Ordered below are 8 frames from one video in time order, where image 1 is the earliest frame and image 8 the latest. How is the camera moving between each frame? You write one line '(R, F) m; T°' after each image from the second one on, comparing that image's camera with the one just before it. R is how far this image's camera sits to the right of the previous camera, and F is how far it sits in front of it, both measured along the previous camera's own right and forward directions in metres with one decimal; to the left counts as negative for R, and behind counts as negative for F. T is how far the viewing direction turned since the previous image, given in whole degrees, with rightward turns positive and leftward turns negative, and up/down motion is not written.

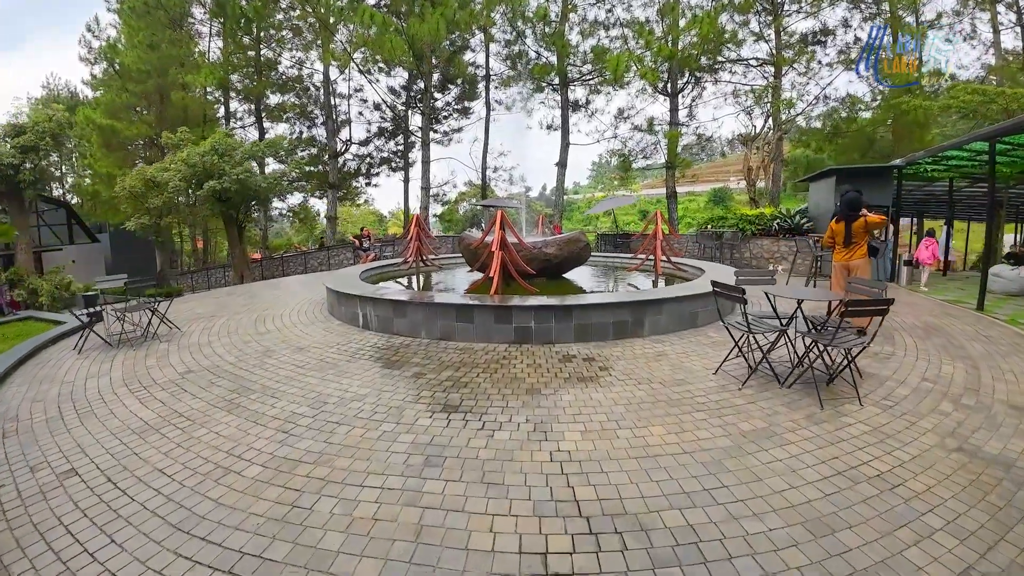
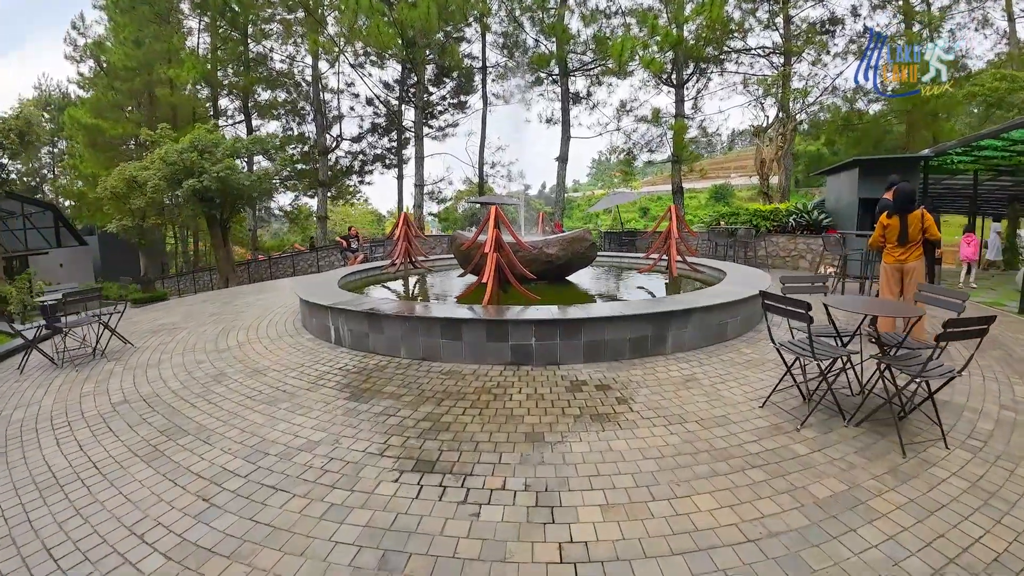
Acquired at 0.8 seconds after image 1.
(0.0, +0.7) m; 0°
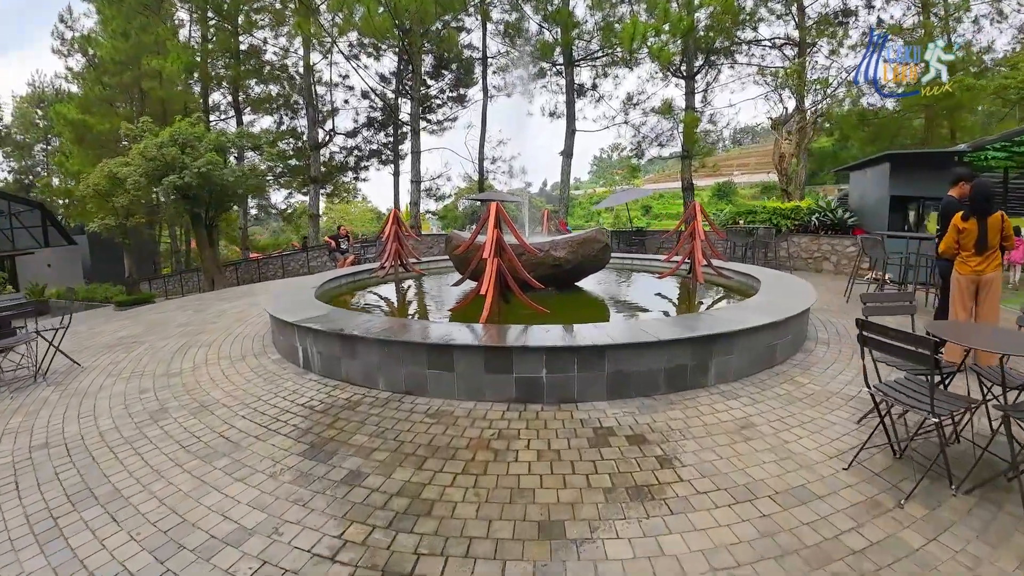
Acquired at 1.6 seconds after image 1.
(0.0, +0.7) m; 0°
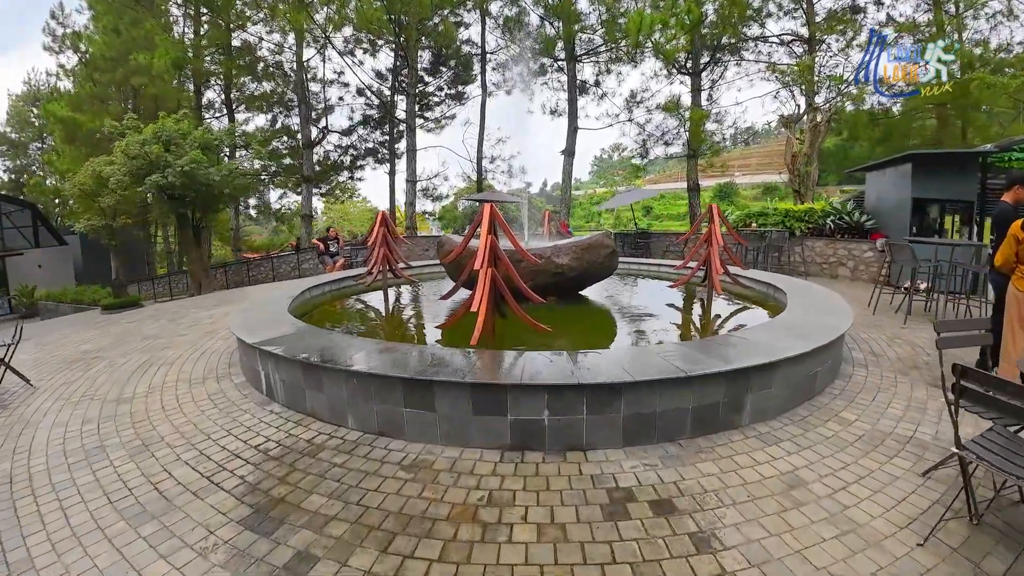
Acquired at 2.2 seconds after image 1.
(0.0, +0.5) m; 0°
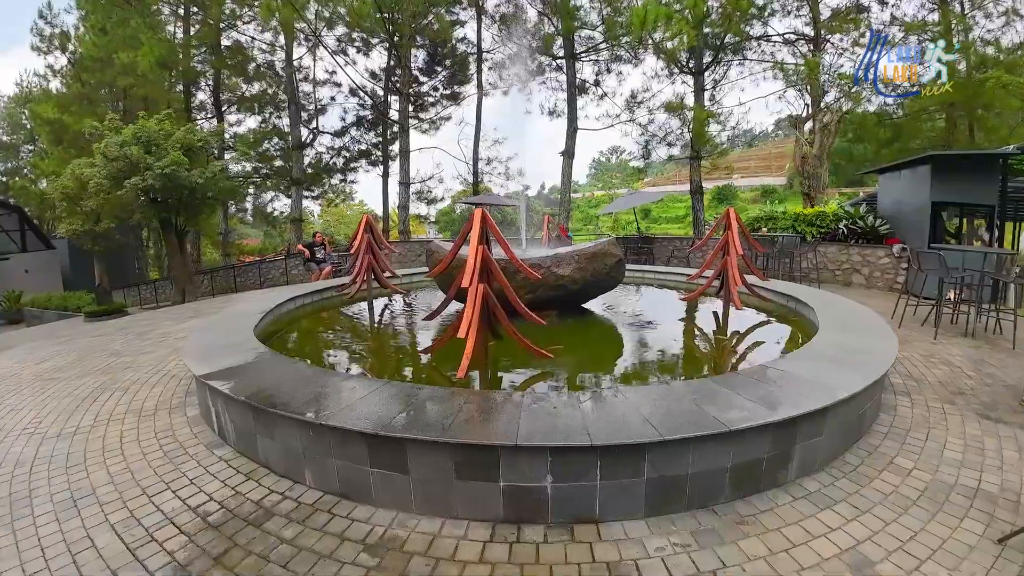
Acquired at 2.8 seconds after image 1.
(0.0, +0.4) m; 0°
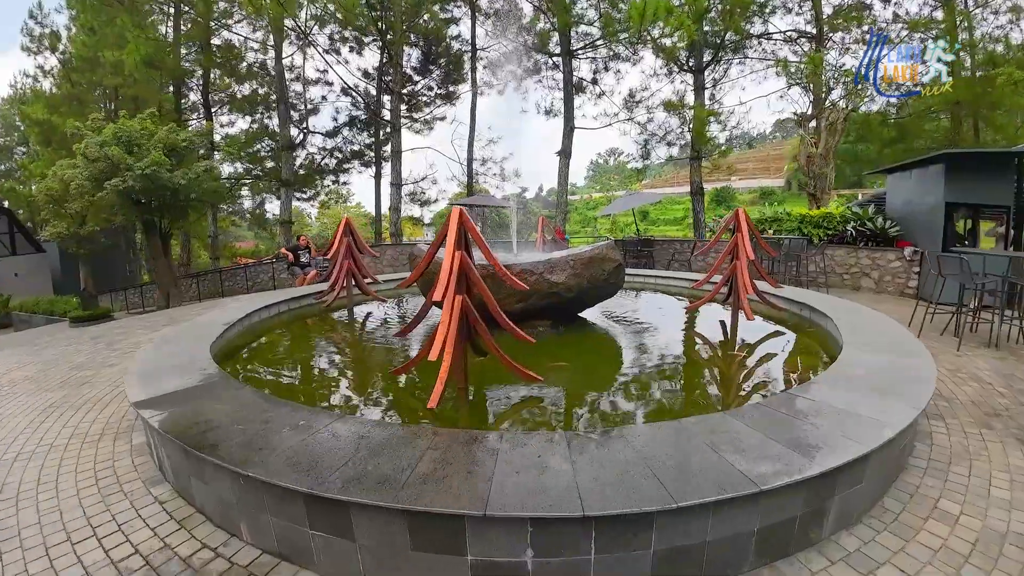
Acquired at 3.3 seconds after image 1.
(+0.1, +0.3) m; 0°
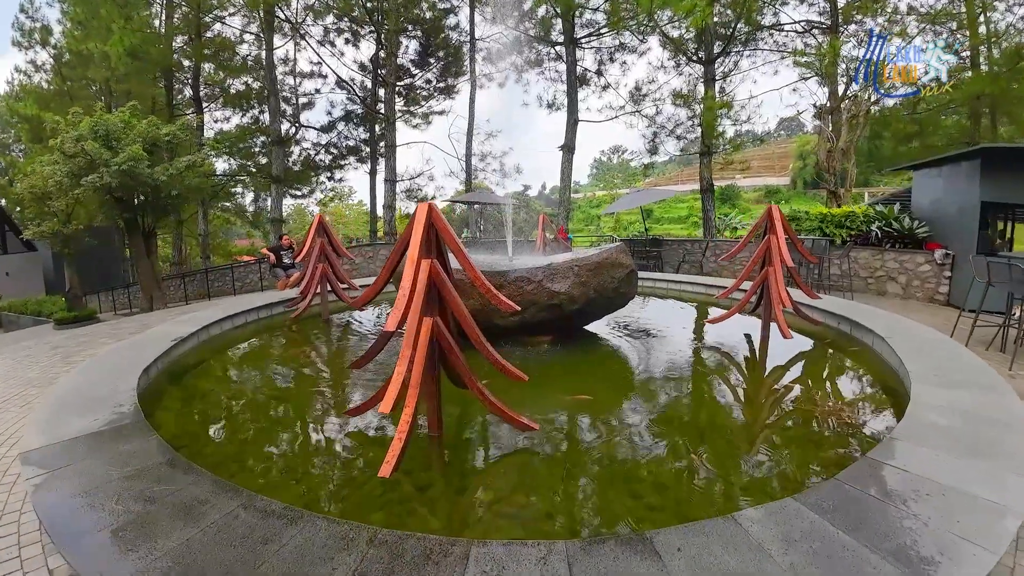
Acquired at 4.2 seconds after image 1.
(+0.1, +0.5) m; 0°
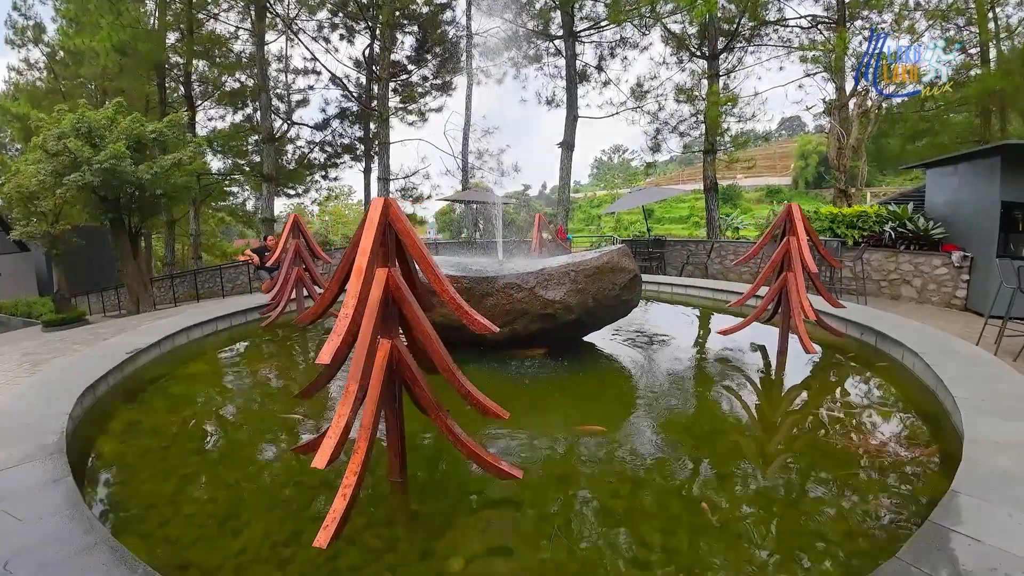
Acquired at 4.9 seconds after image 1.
(+0.1, +0.3) m; 0°
